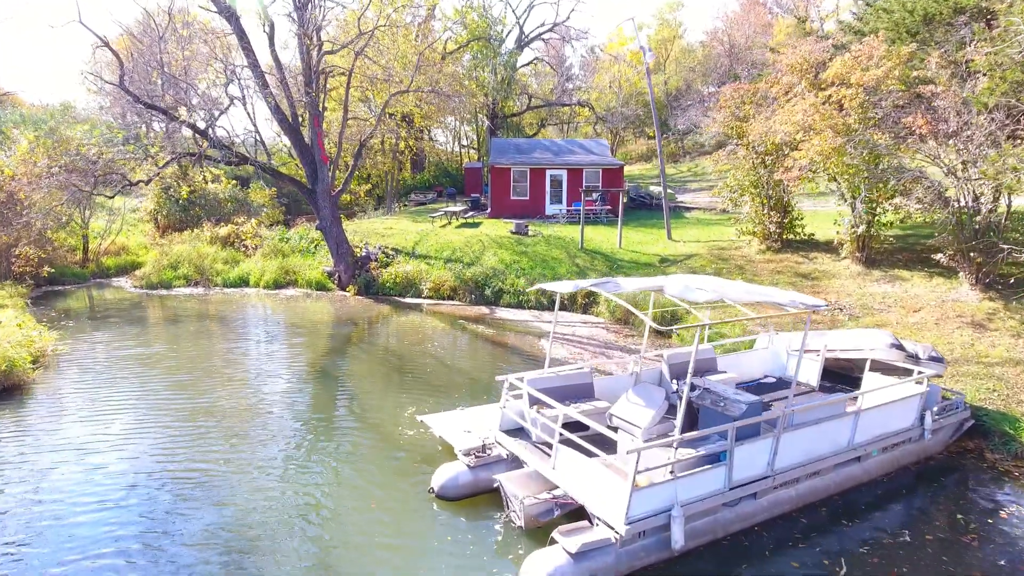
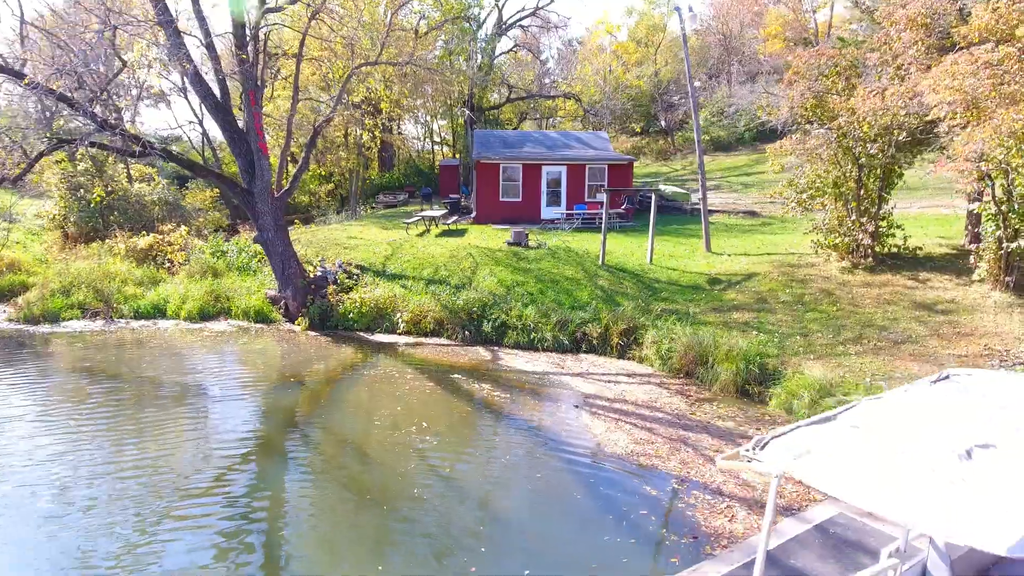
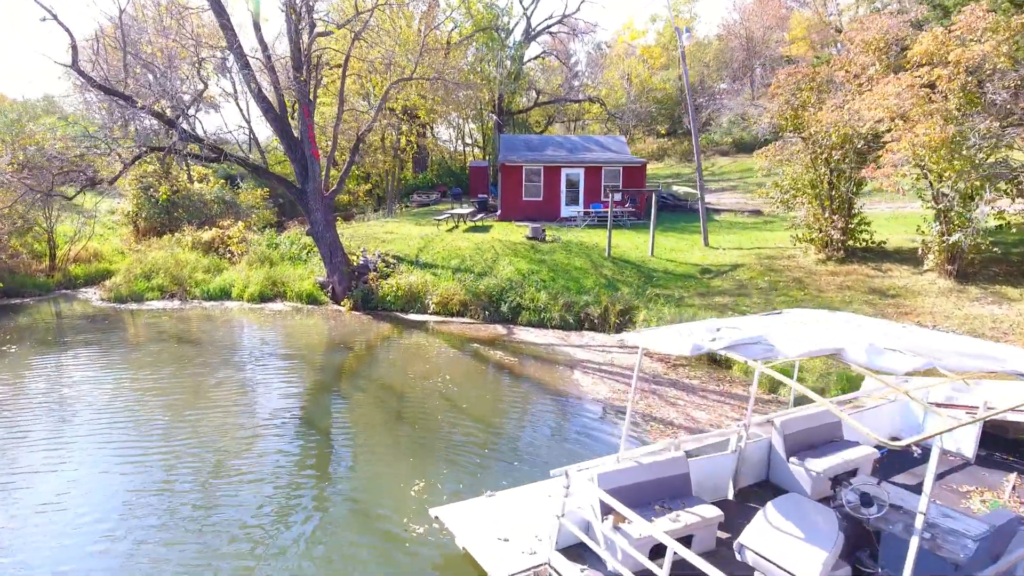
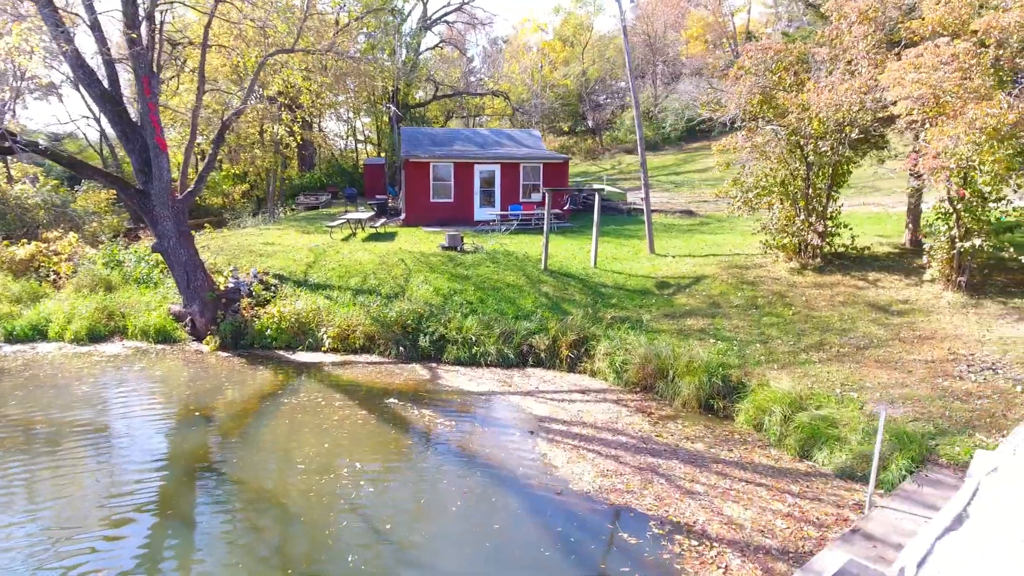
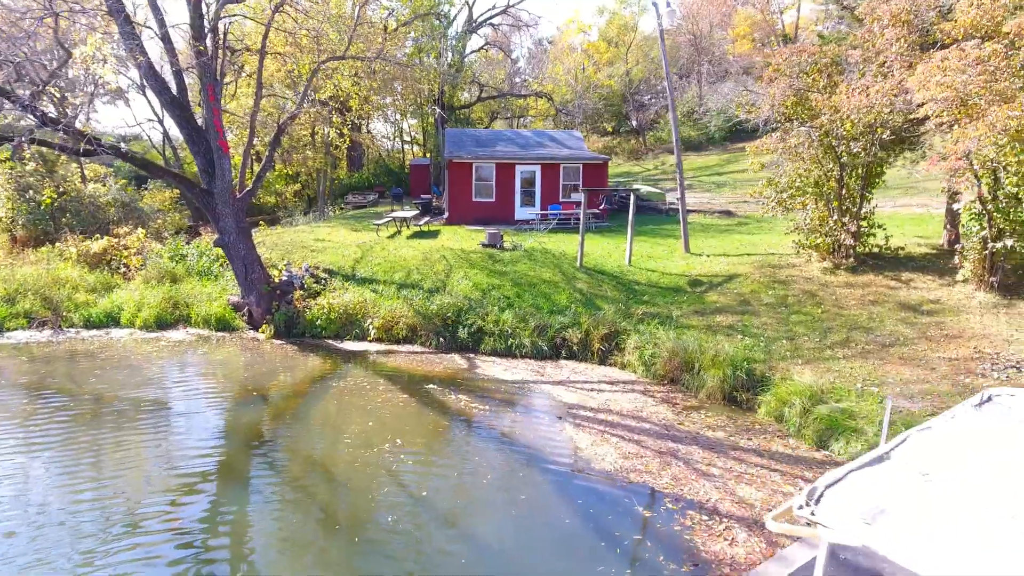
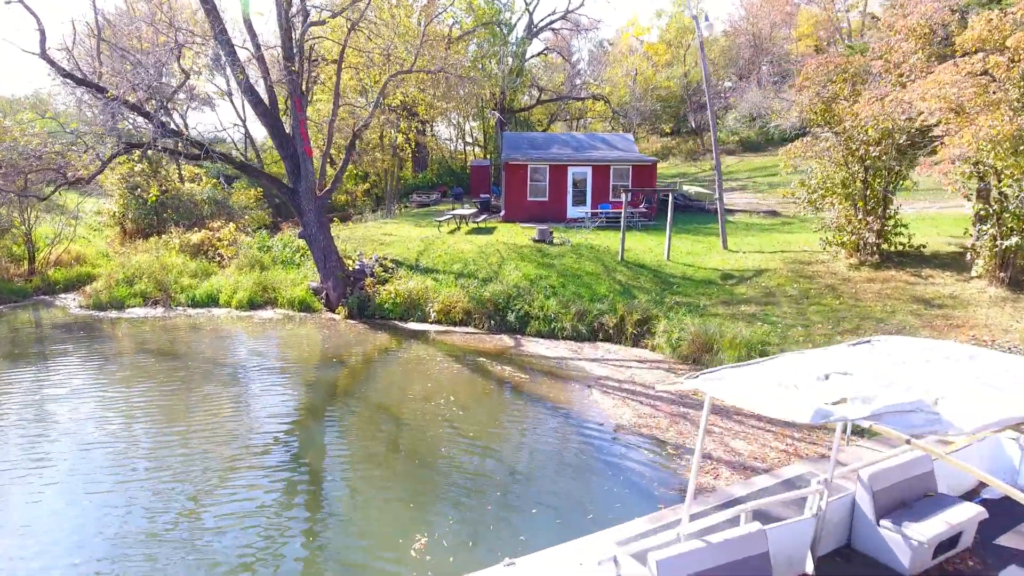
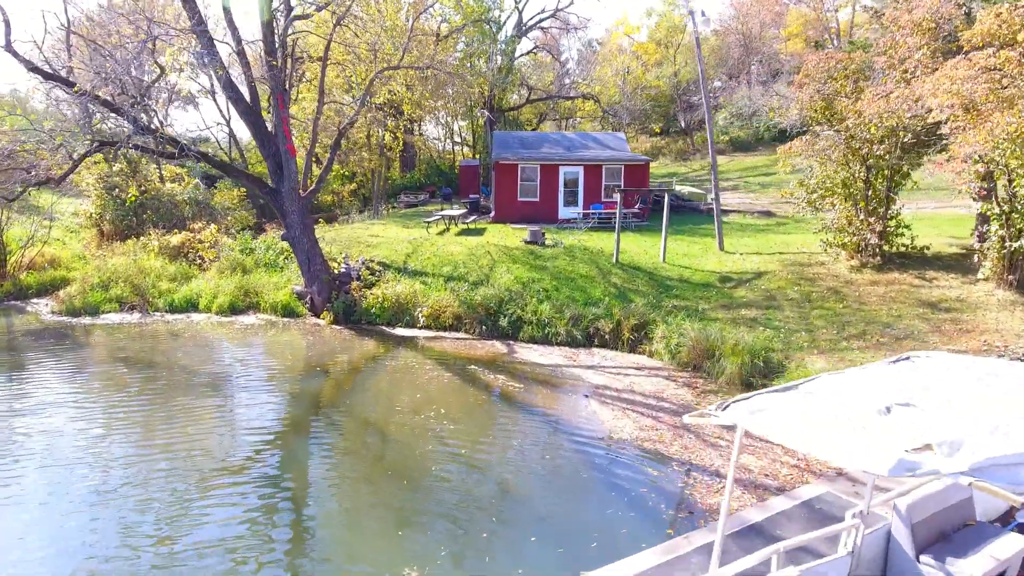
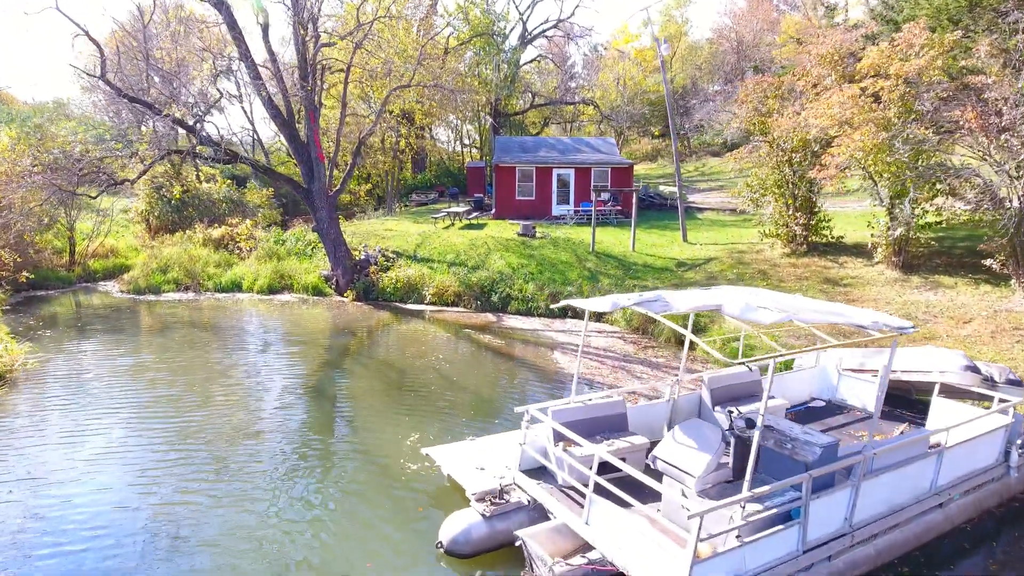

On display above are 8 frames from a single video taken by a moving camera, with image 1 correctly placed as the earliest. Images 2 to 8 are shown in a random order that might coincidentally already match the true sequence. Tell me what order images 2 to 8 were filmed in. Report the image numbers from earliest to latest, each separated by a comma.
8, 3, 6, 7, 2, 5, 4
